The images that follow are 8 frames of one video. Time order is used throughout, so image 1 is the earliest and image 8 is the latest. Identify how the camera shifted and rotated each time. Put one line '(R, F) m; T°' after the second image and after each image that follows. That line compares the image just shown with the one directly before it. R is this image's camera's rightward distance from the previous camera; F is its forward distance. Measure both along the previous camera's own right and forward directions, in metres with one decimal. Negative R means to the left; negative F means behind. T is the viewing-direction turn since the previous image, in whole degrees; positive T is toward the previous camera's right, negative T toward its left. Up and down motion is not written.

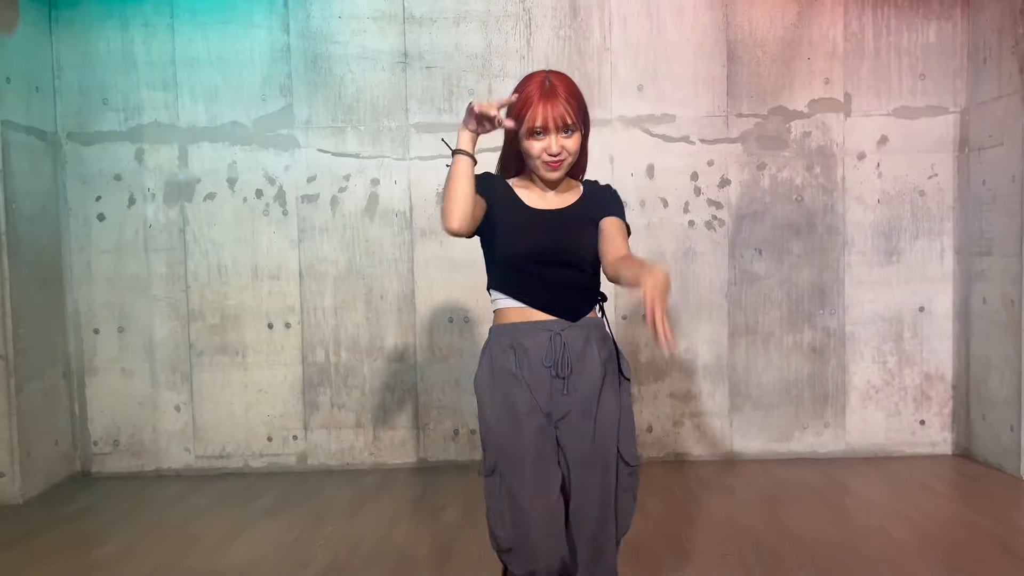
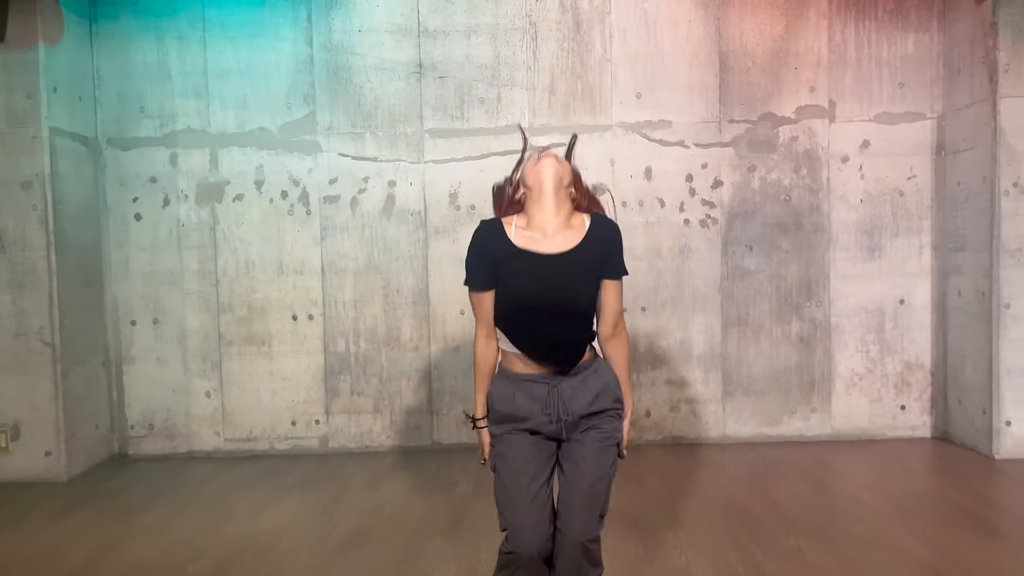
(0.0, -0.3) m; 0°
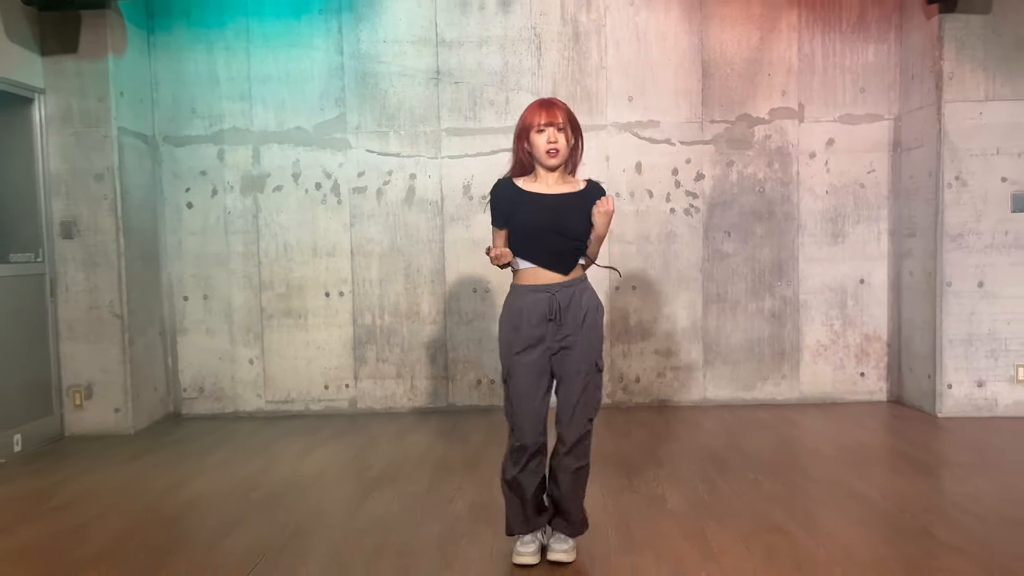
(0.0, -0.5) m; 0°
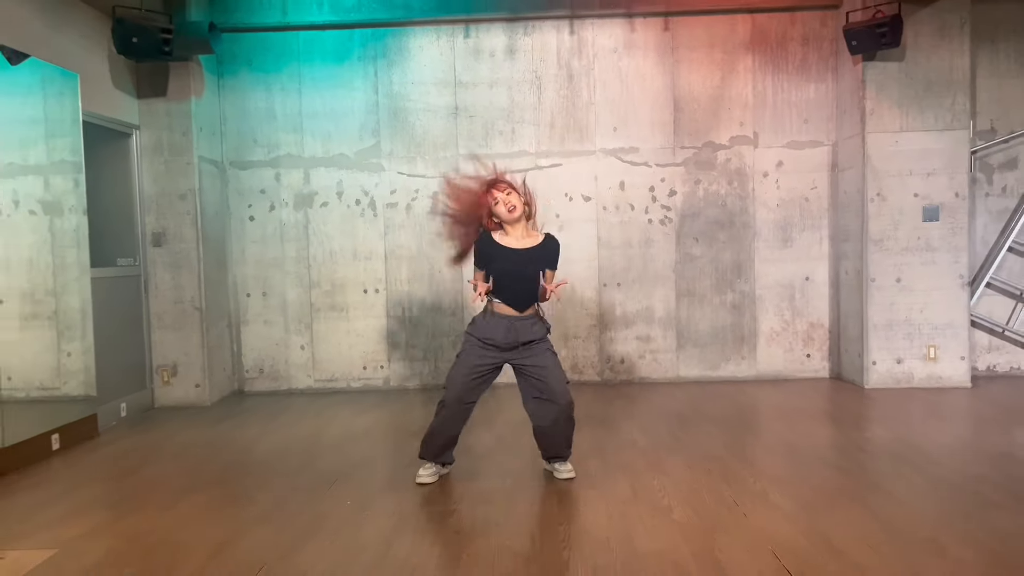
(0.0, -0.9) m; 0°
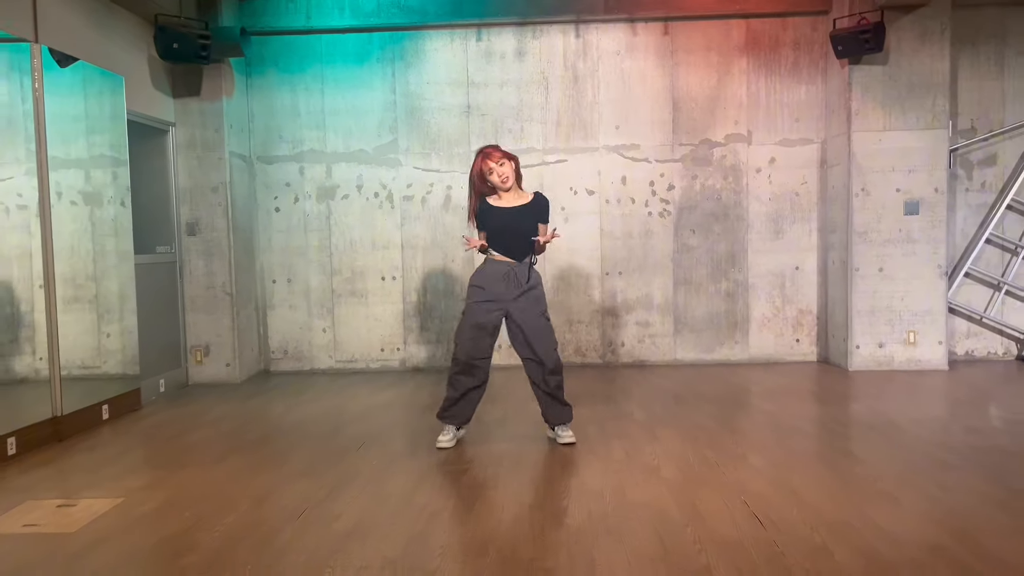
(0.0, -0.4) m; -1°
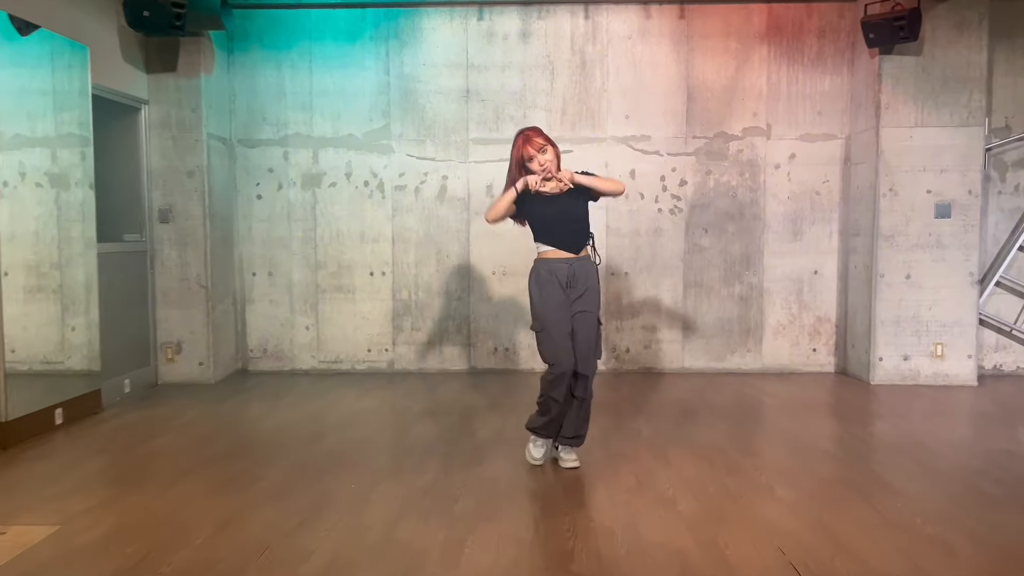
(0.0, +0.4) m; 0°
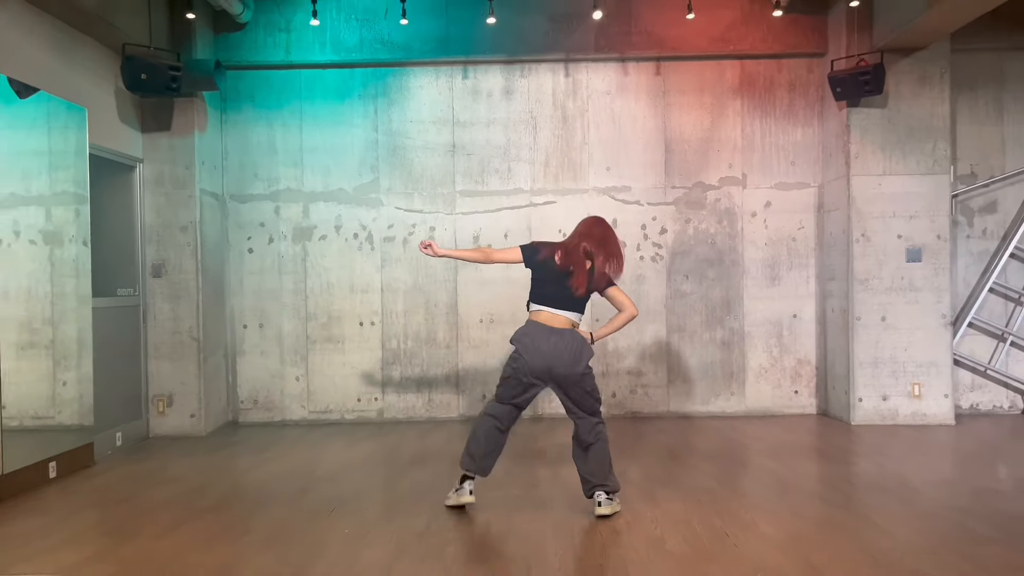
(0.0, -0.1) m; +1°
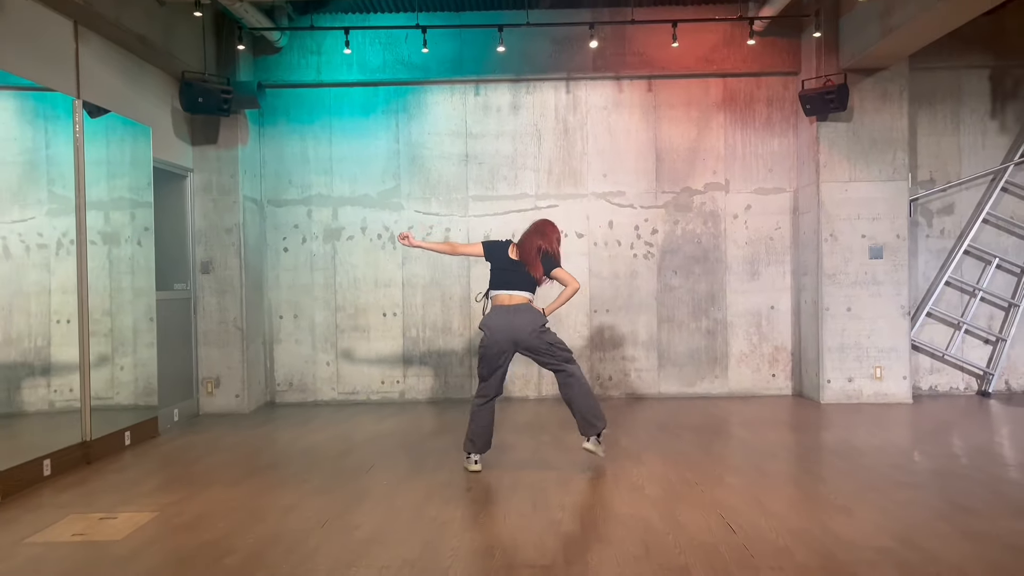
(0.0, -0.6) m; 0°
